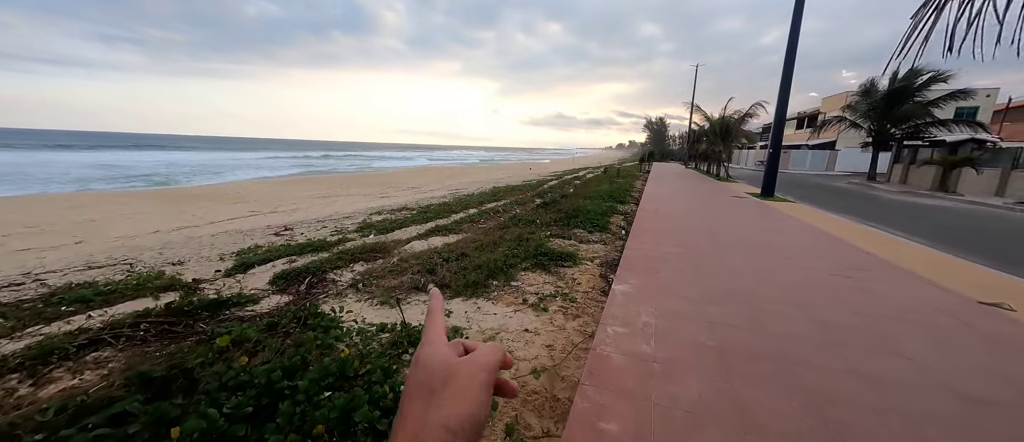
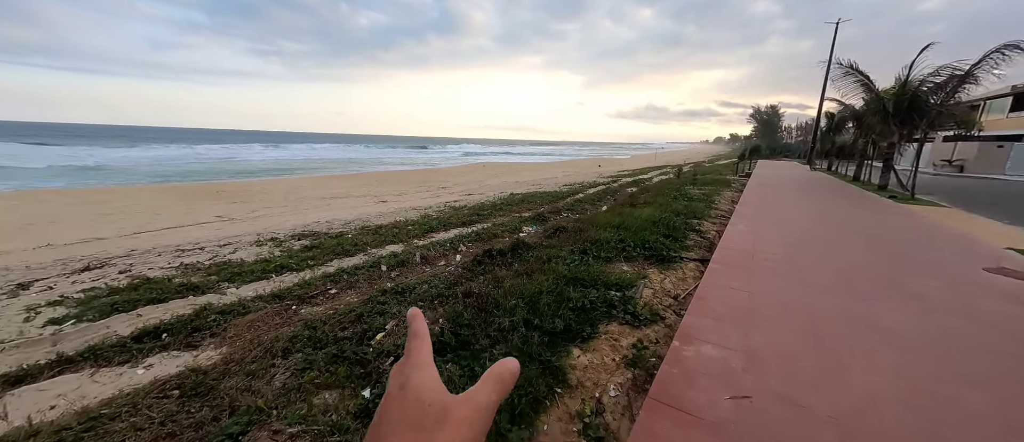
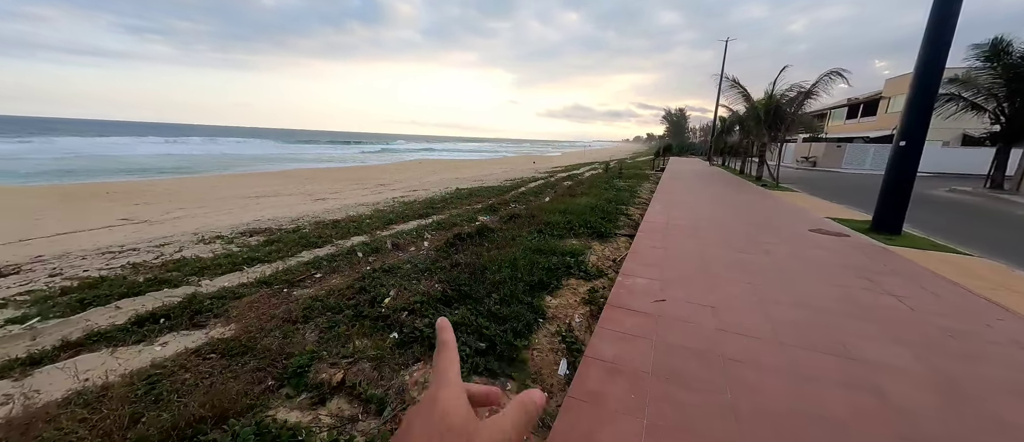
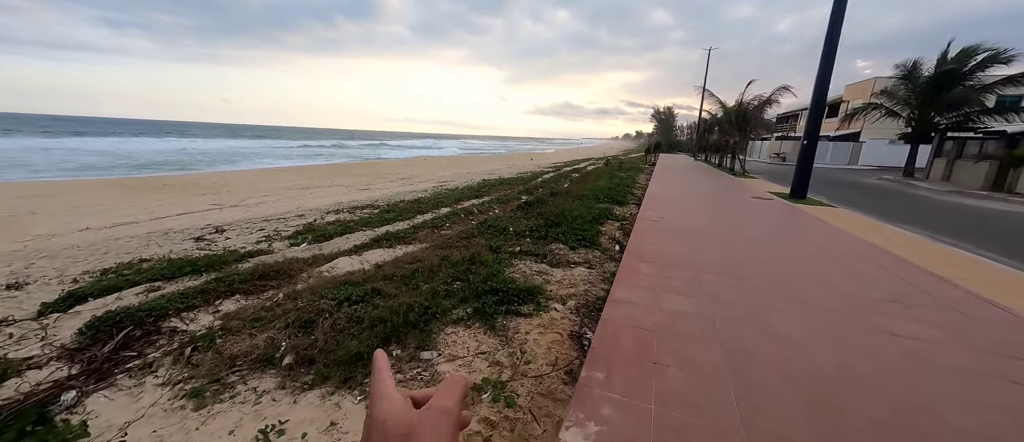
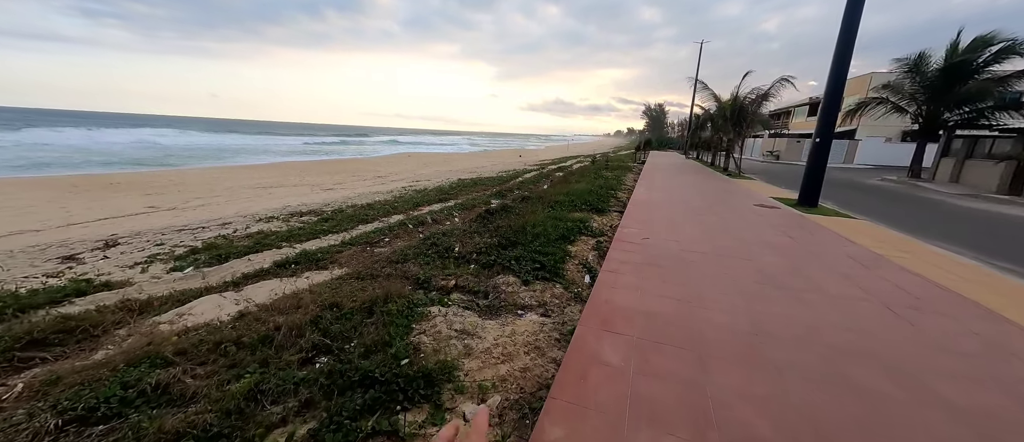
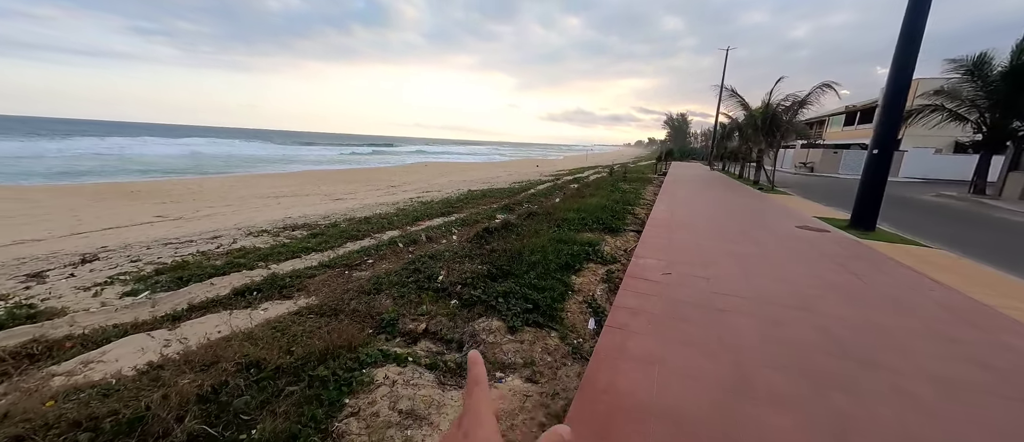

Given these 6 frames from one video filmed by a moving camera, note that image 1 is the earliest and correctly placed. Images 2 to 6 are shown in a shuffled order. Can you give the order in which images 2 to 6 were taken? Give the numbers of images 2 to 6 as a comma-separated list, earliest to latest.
4, 5, 6, 3, 2
